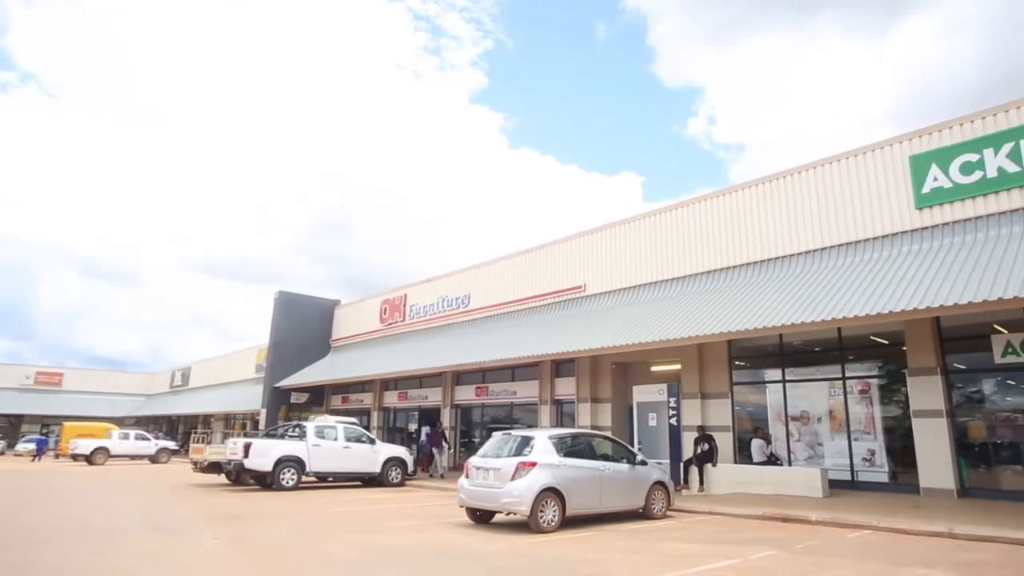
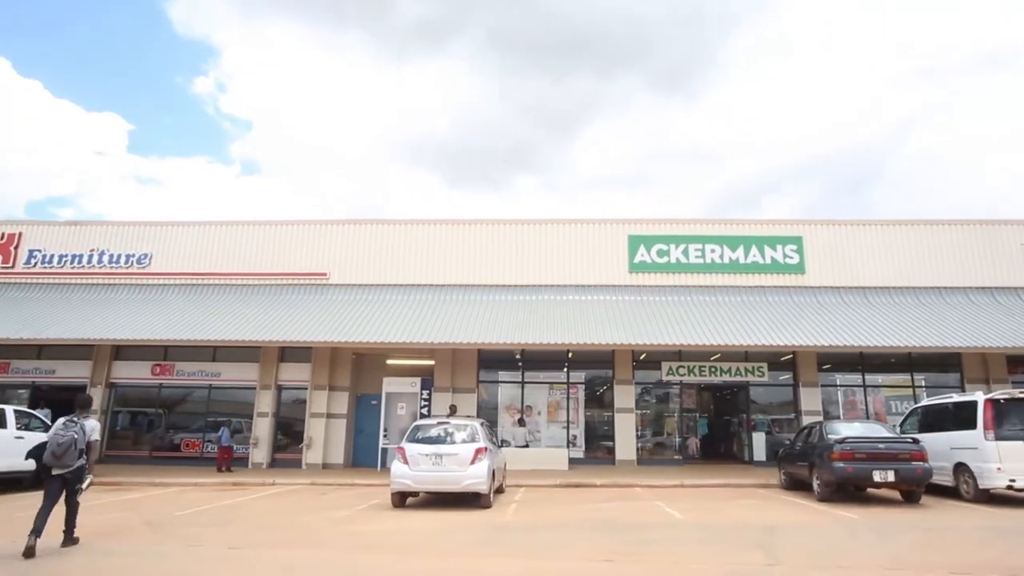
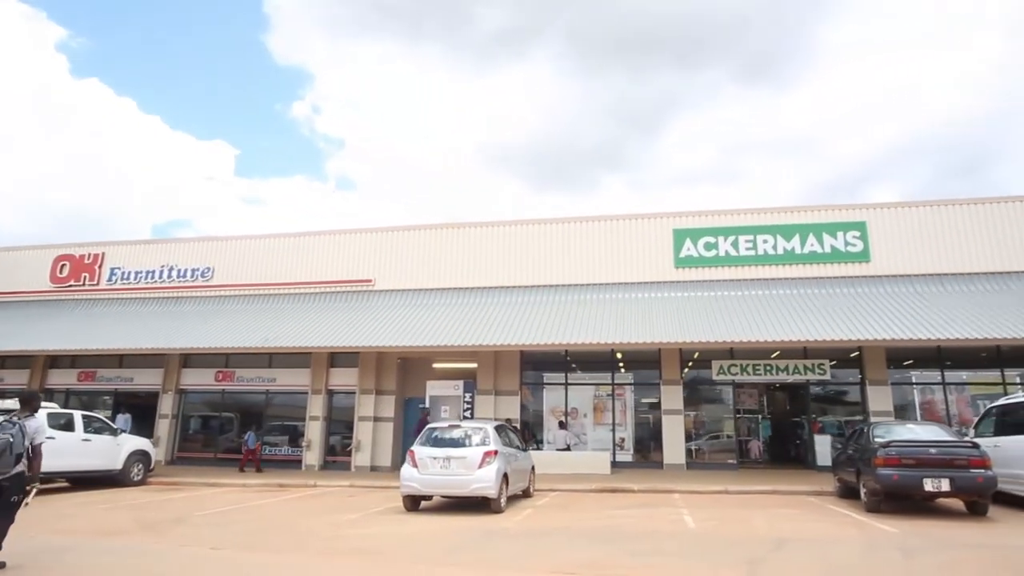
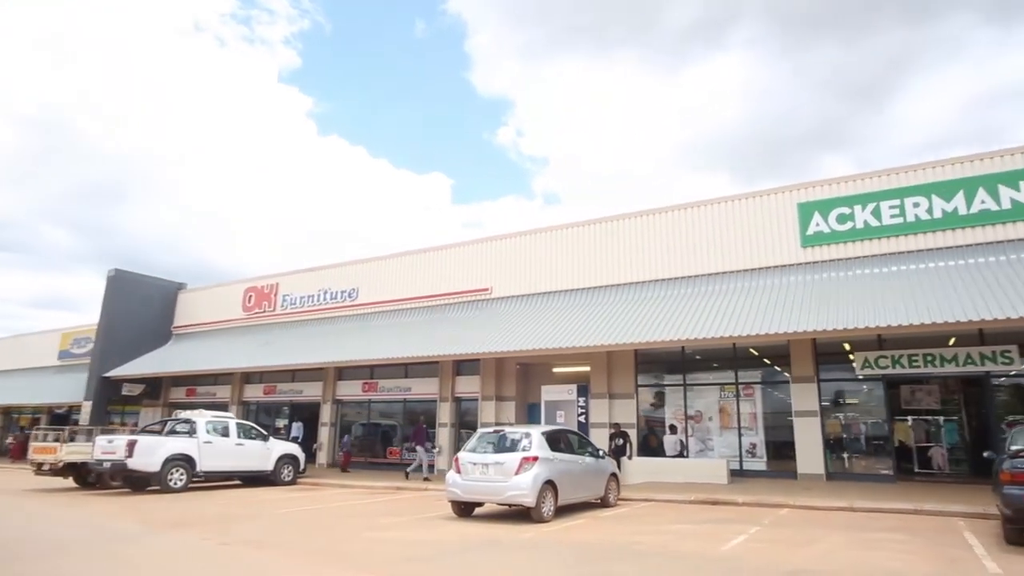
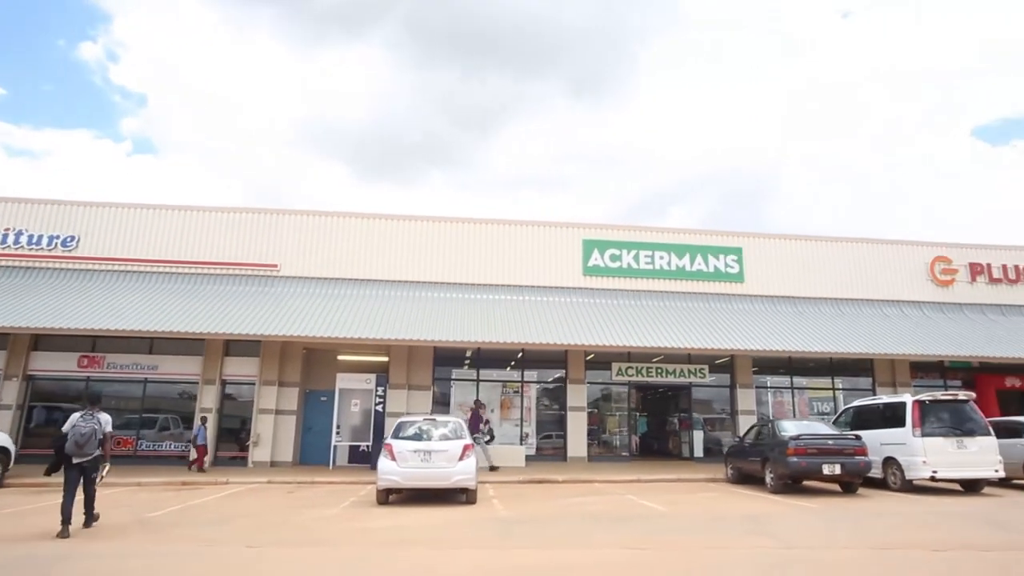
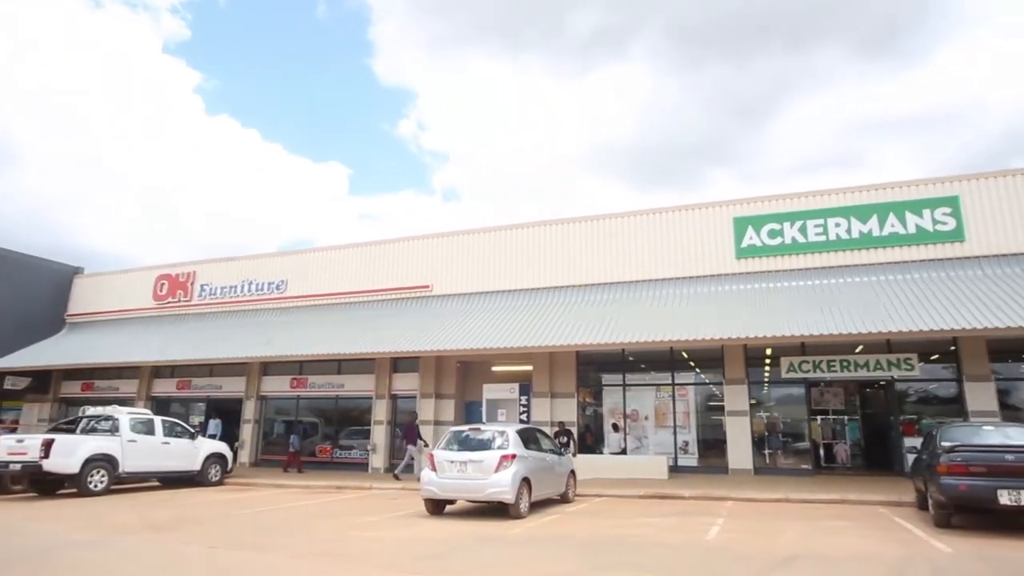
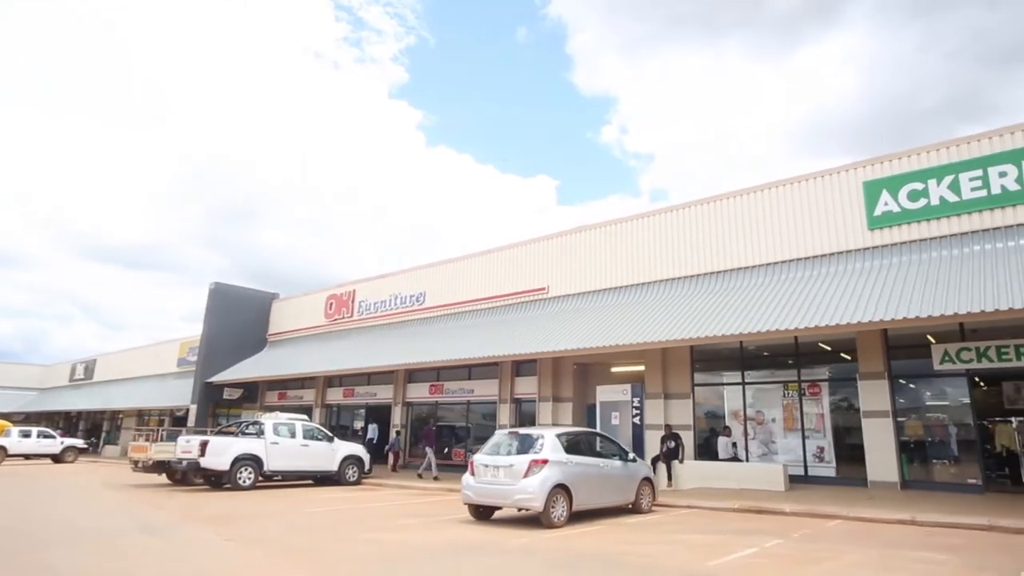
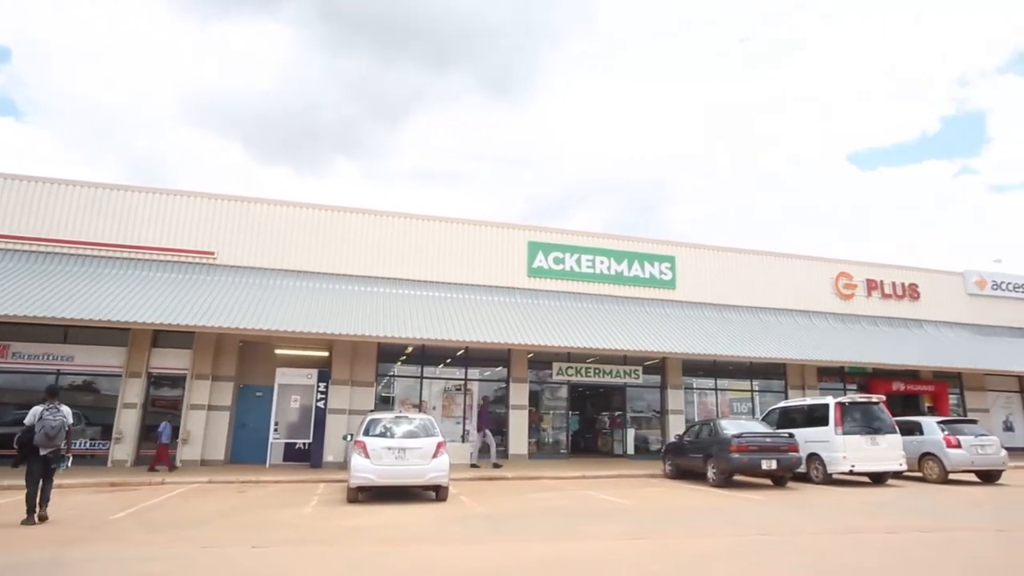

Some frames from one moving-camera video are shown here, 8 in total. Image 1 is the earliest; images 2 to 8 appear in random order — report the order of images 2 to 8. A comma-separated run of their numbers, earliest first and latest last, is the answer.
7, 4, 6, 3, 2, 5, 8
